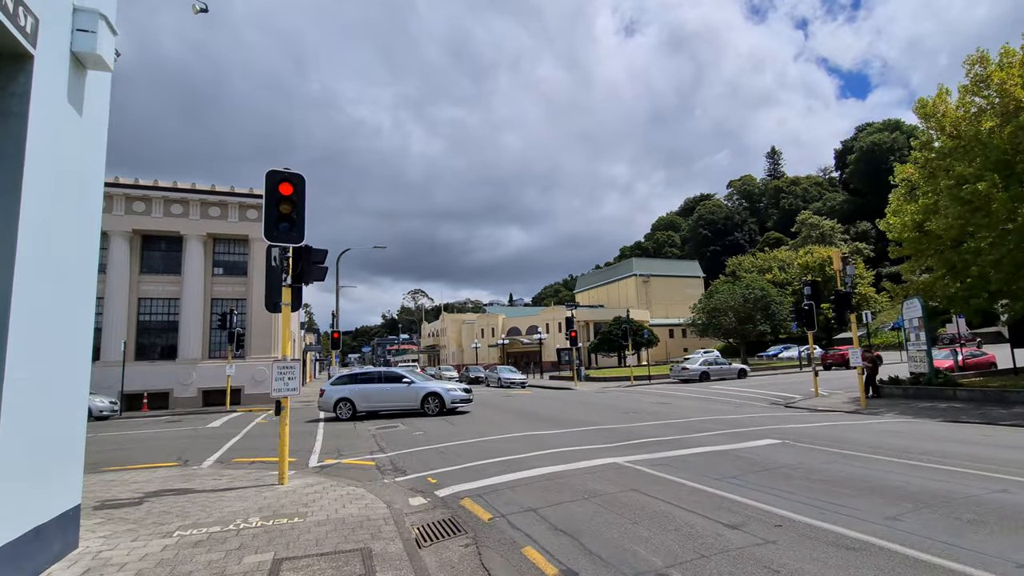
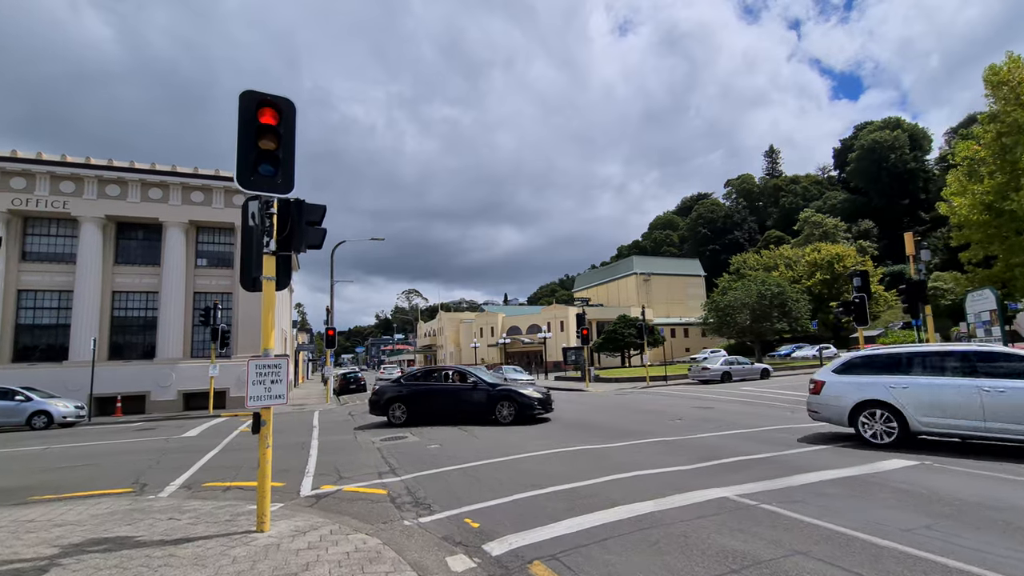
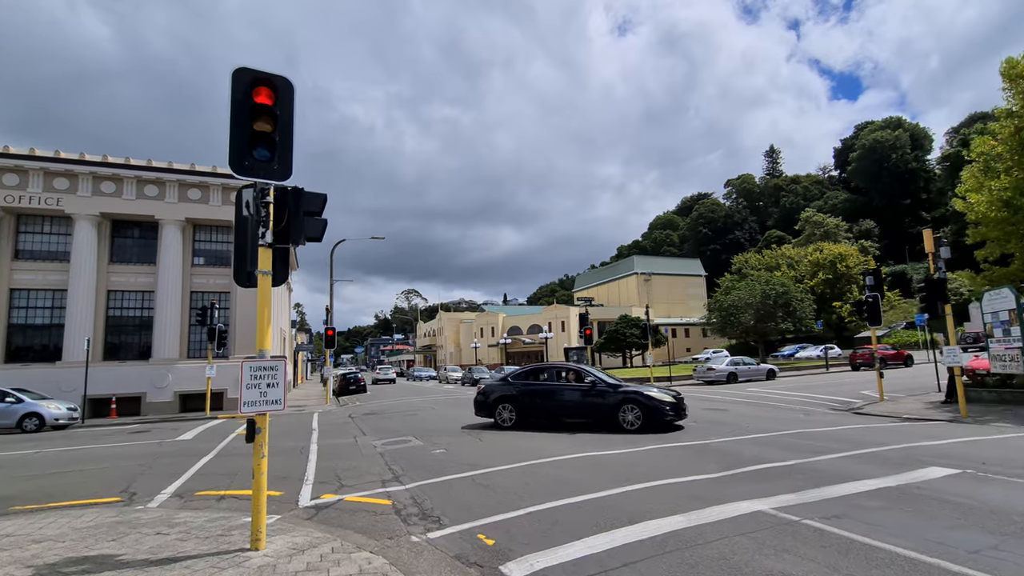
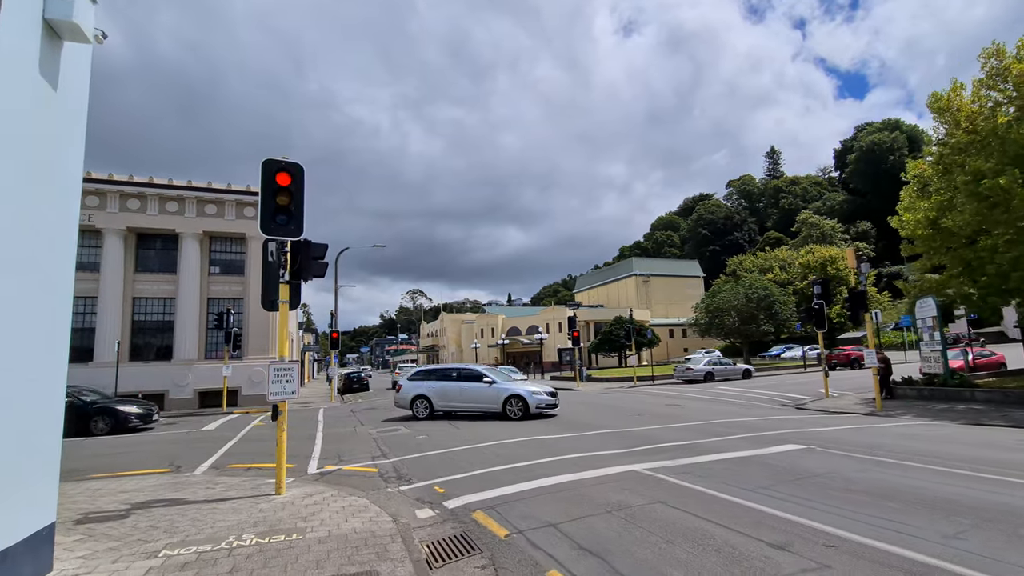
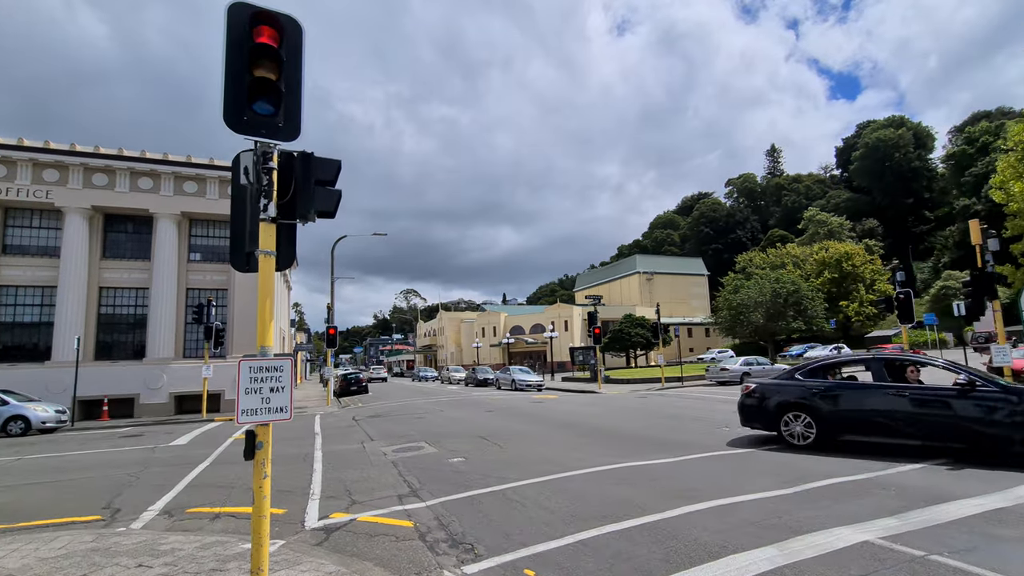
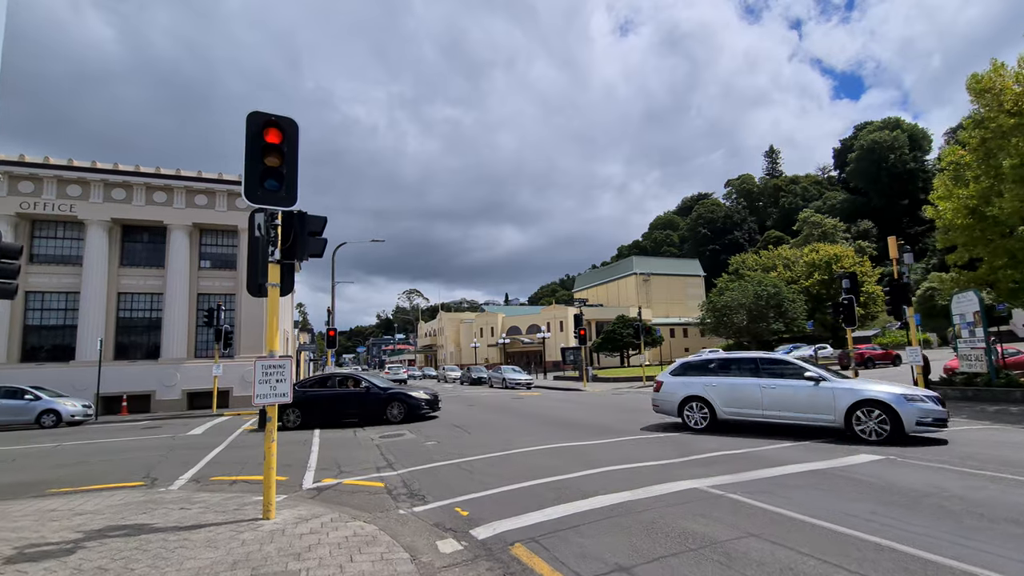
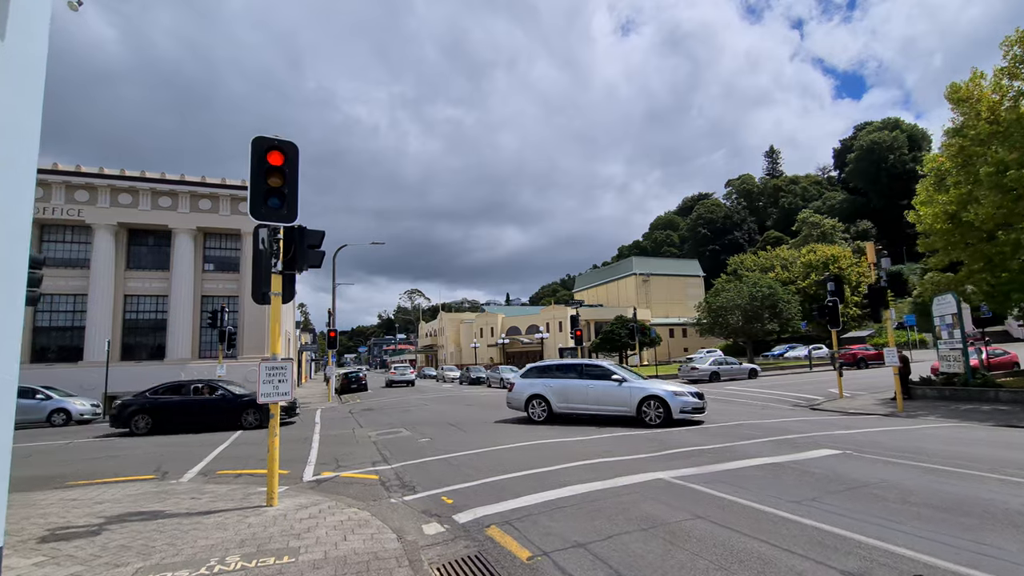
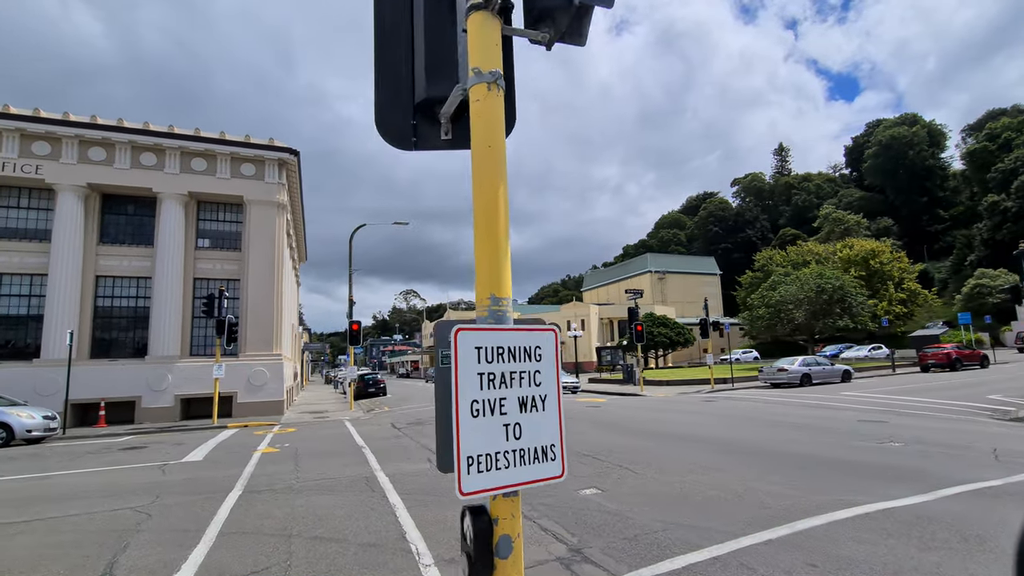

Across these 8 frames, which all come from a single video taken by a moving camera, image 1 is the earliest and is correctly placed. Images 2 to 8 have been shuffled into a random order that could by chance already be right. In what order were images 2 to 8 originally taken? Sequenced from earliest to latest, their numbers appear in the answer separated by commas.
4, 7, 6, 2, 3, 5, 8
